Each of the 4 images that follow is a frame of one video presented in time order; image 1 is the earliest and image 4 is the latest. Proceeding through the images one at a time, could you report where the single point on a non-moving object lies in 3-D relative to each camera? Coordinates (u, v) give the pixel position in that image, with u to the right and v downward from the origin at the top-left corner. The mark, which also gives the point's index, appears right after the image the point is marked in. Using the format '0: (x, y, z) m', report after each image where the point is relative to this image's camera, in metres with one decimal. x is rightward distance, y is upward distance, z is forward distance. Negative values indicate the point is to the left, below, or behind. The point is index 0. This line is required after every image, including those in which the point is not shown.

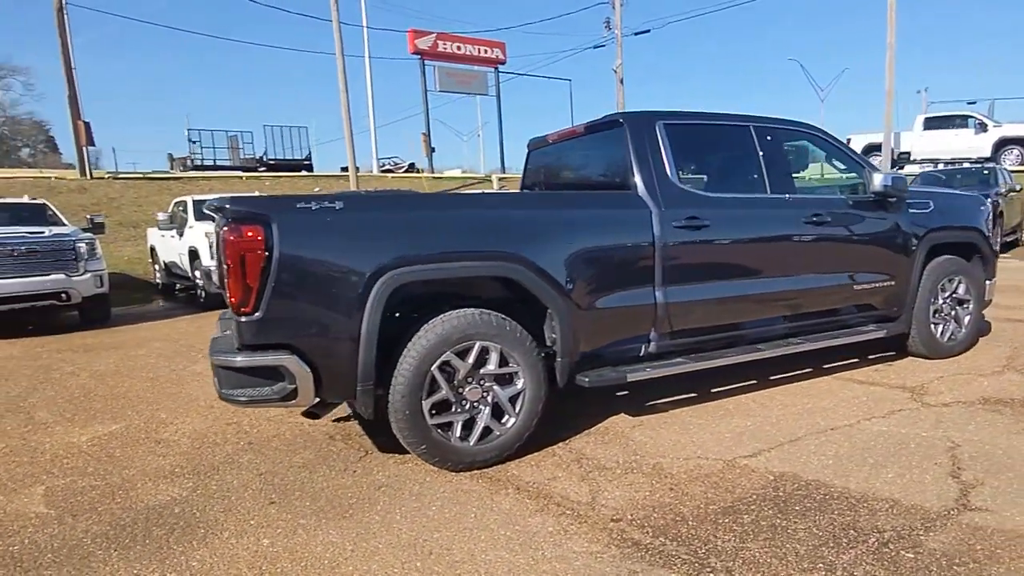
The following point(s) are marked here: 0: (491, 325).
0: (-0.1, -0.2, +3.3) m
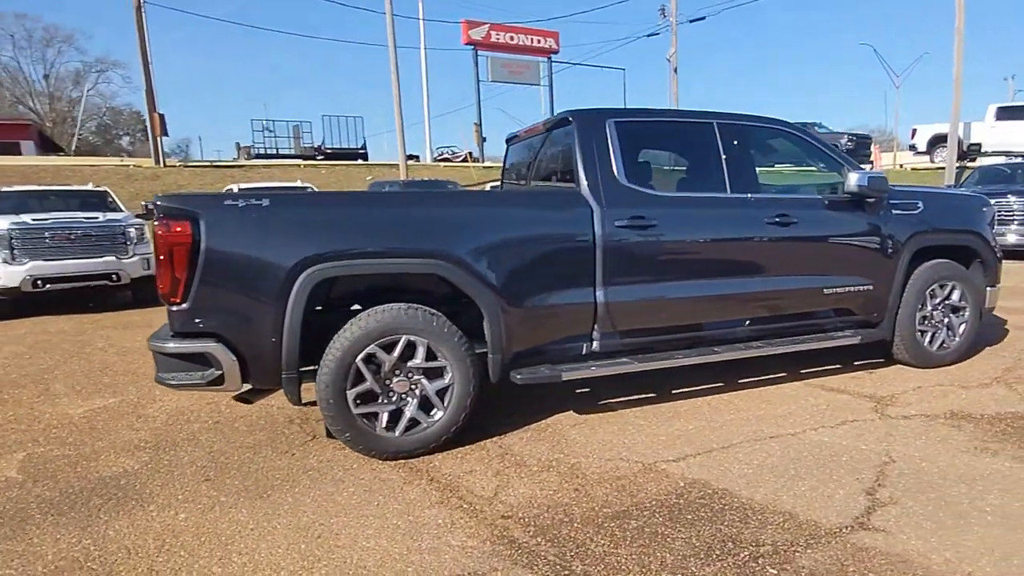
0: (-0.5, -0.2, +3.4) m
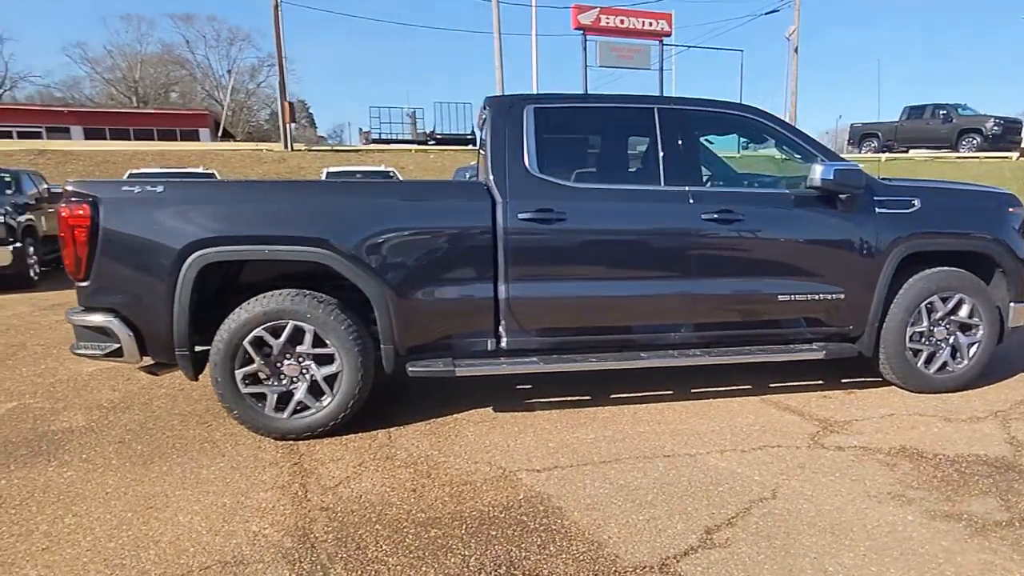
0: (-1.1, -0.1, +3.4) m
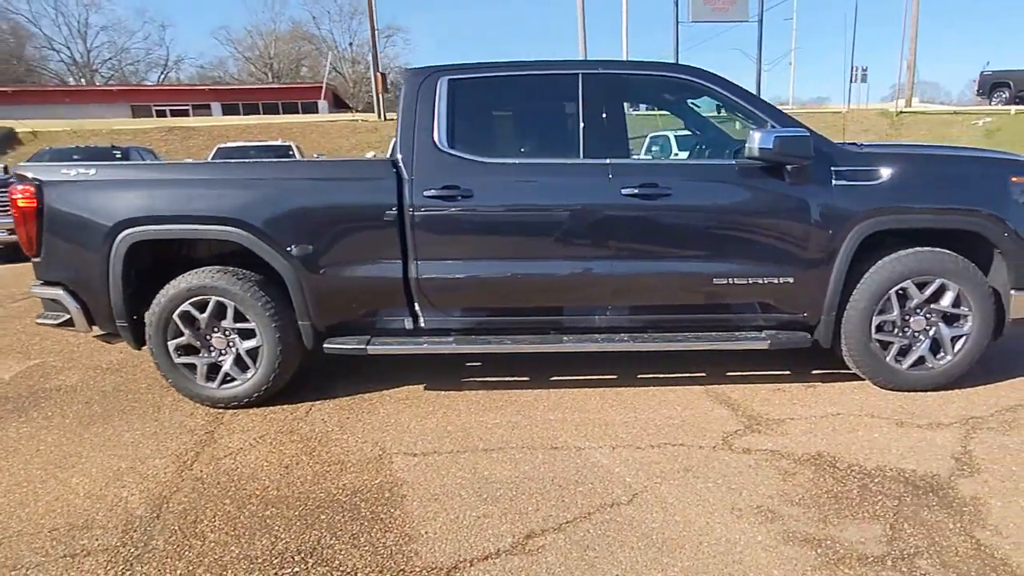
0: (-1.6, 0.0, +3.5) m
